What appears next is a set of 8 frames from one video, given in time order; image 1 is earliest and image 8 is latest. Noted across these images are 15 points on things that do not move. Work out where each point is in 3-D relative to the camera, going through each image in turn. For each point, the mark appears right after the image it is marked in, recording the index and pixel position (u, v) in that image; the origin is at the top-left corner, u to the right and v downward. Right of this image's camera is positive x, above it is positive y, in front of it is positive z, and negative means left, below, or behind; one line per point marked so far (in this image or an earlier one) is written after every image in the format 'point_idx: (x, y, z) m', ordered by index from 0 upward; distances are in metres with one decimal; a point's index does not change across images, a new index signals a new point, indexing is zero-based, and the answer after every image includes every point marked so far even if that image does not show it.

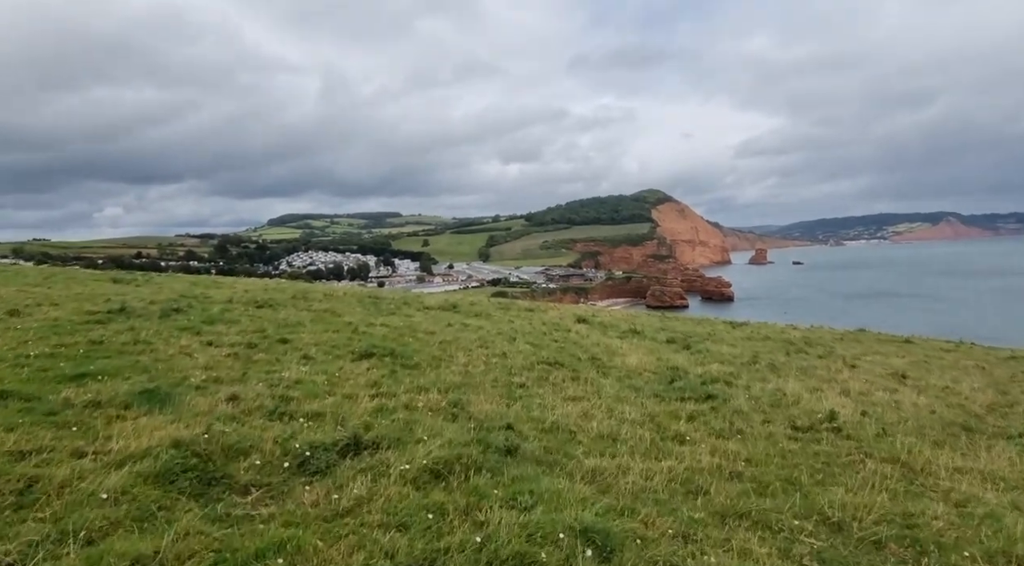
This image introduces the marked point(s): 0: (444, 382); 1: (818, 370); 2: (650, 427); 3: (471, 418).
0: (-1.3, -1.9, +12.7) m
1: (+8.3, -2.4, +18.2) m
2: (+2.1, -2.2, +10.2) m
3: (-0.6, -2.0, +9.9) m
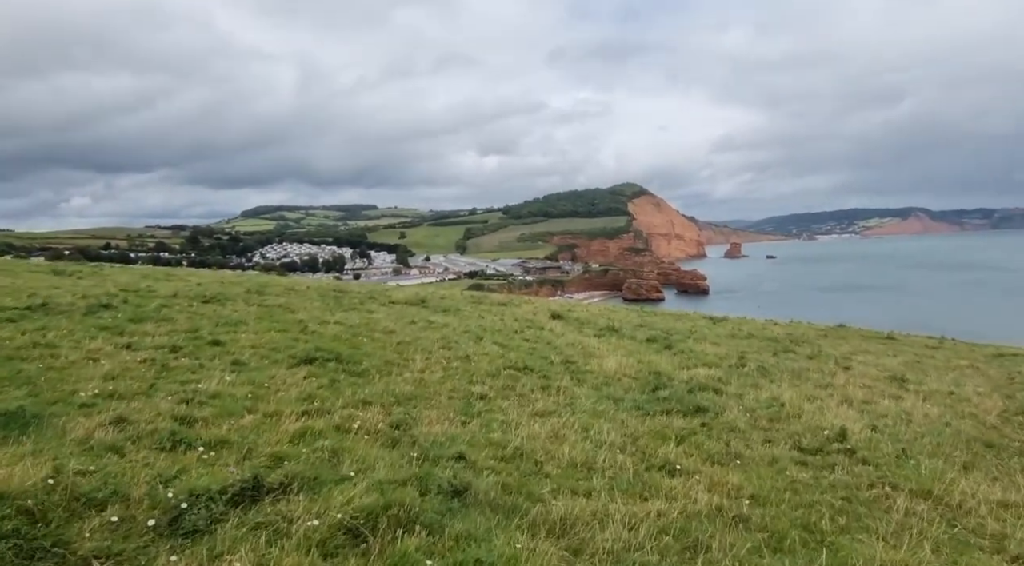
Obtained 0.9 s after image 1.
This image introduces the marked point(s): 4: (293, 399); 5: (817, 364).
0: (-1.9, -1.8, +10.9) m
1: (+7.4, -2.3, +16.7) m
2: (+1.5, -2.1, +8.5) m
3: (-1.2, -2.0, +8.1) m
4: (-3.3, -1.7, +10.0) m
5: (+8.6, -2.3, +19.1) m
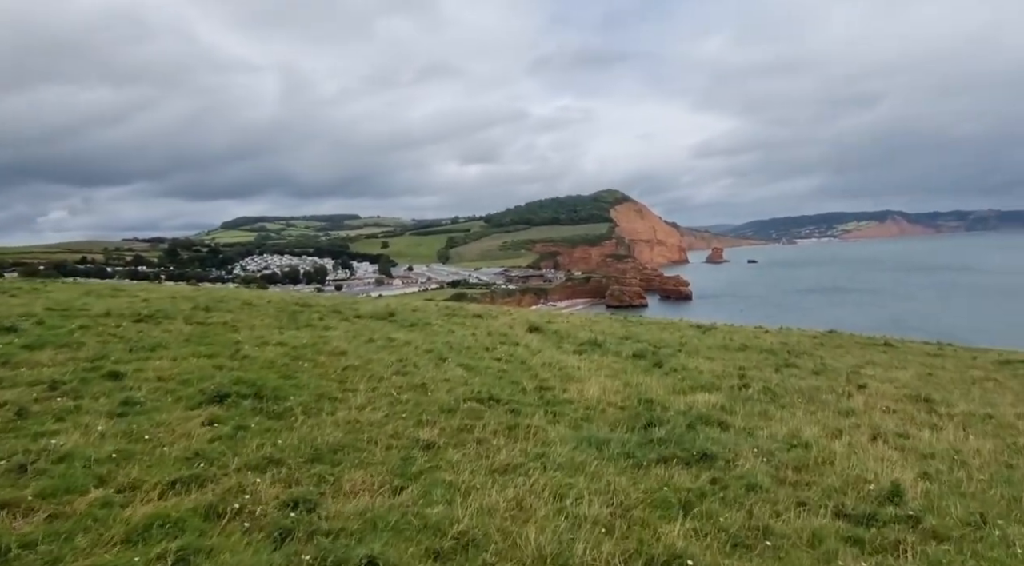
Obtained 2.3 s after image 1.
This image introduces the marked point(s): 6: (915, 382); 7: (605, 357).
0: (-2.5, -2.0, +8.5) m
1: (+6.7, -2.4, +14.4) m
2: (+1.0, -2.3, +6.1) m
3: (-1.6, -2.1, +5.6) m
4: (-3.8, -2.0, +7.5) m
5: (+7.9, -2.5, +16.8) m
6: (+11.0, -2.7, +18.4) m
7: (+2.6, -2.1, +19.1) m
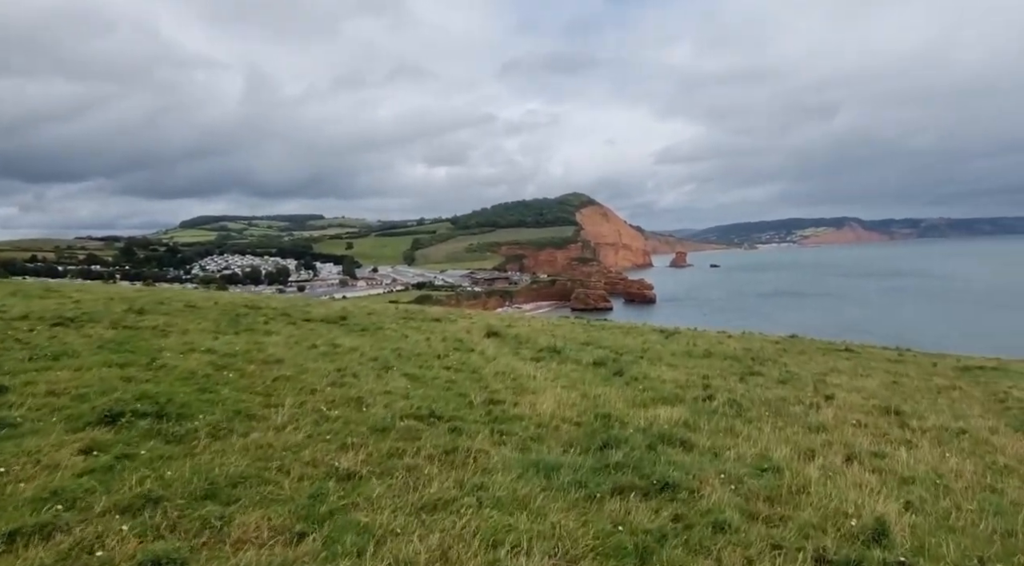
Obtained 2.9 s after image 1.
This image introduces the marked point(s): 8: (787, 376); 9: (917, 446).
0: (-3.2, -2.1, +7.2) m
1: (+5.7, -2.6, +13.6) m
2: (+0.4, -2.3, +5.0) m
3: (-2.2, -2.2, +4.4) m
4: (-4.5, -2.0, +6.2) m
5: (+6.7, -2.6, +16.1) m
6: (+9.8, -2.9, +17.7) m
7: (+1.4, -2.2, +18.0) m
8: (+7.9, -2.7, +19.5) m
9: (+6.7, -2.7, +11.1) m
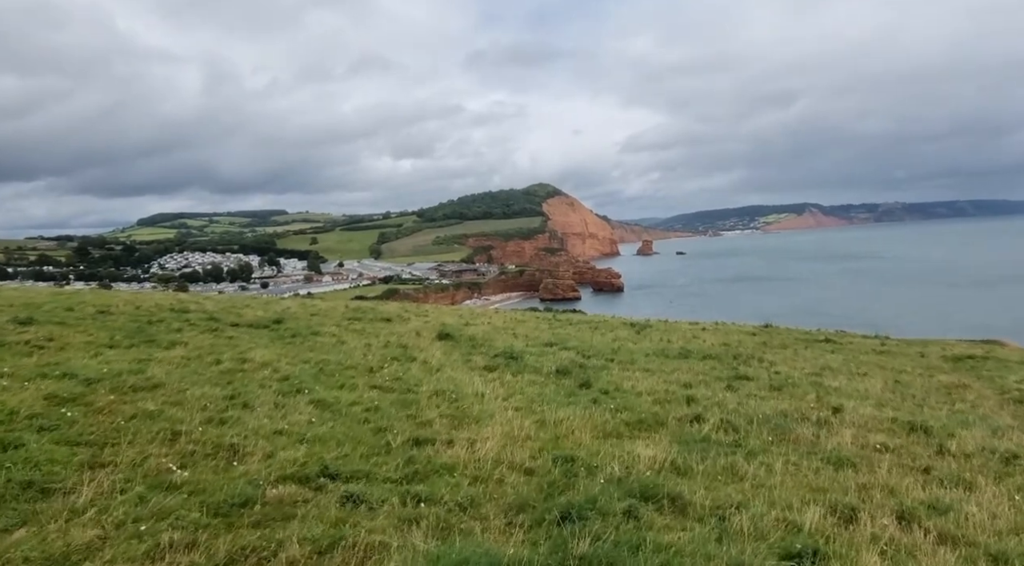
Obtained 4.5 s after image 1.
0: (-3.9, -2.2, +4.1) m
1: (+4.7, -2.4, +10.9) m
2: (-0.2, -2.4, +2.1) m
3: (-2.8, -2.3, +1.3) m
4: (-5.1, -2.2, +3.0) m
5: (+5.6, -2.4, +13.4) m
6: (+8.6, -2.6, +15.2) m
7: (+0.2, -2.1, +15.1) m
8: (+6.7, -2.4, +16.9) m
9: (+5.8, -2.5, +8.4) m
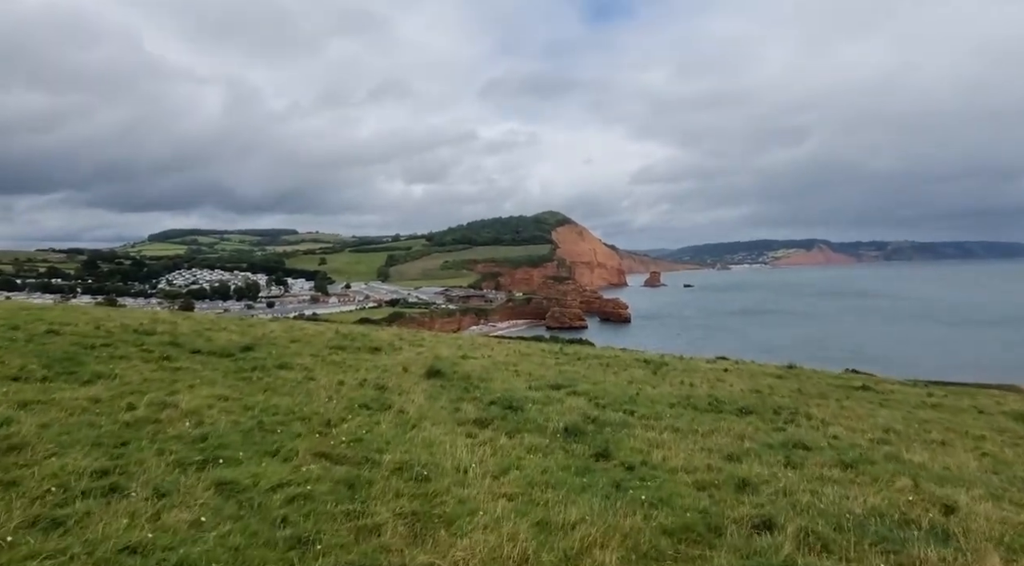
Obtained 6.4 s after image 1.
0: (-4.1, -2.2, +0.7) m
1: (+4.6, -3.0, +7.4) m
2: (-0.4, -2.5, -1.3) m
3: (-3.0, -2.3, -2.0) m
4: (-5.3, -2.1, -0.3) m
5: (+5.5, -3.1, +9.9) m
6: (+8.5, -3.4, +11.7) m
7: (+0.1, -2.7, +11.7) m
8: (+6.6, -3.3, +13.4) m
9: (+5.6, -3.1, +4.9) m
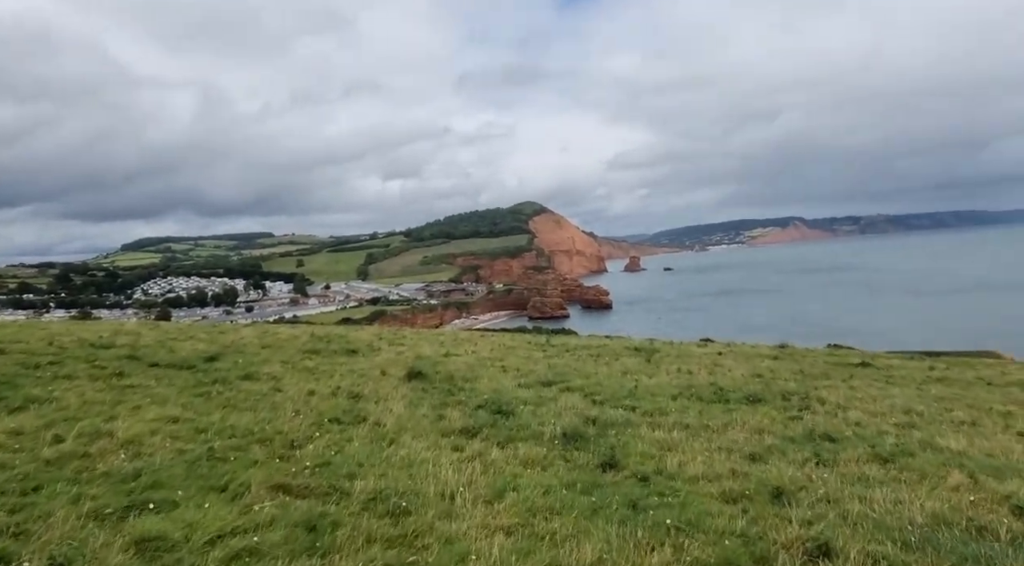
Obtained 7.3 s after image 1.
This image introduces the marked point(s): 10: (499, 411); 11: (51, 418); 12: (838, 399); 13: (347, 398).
0: (-3.9, -2.4, -0.9) m
1: (+4.6, -2.7, +6.0) m
2: (-0.1, -2.5, -2.9) m
3: (-2.7, -2.4, -3.6) m
4: (-5.1, -2.4, -2.0) m
5: (+5.4, -2.7, +8.6) m
6: (+8.4, -2.9, +10.4) m
7: (0.0, -2.5, +10.2) m
8: (+6.5, -2.8, +12.0) m
9: (+5.7, -2.7, +3.6) m
10: (-0.2, -2.6, +13.6) m
11: (-8.0, -2.3, +11.8) m
12: (+8.5, -3.0, +17.5) m
13: (-3.7, -2.6, +15.1) m
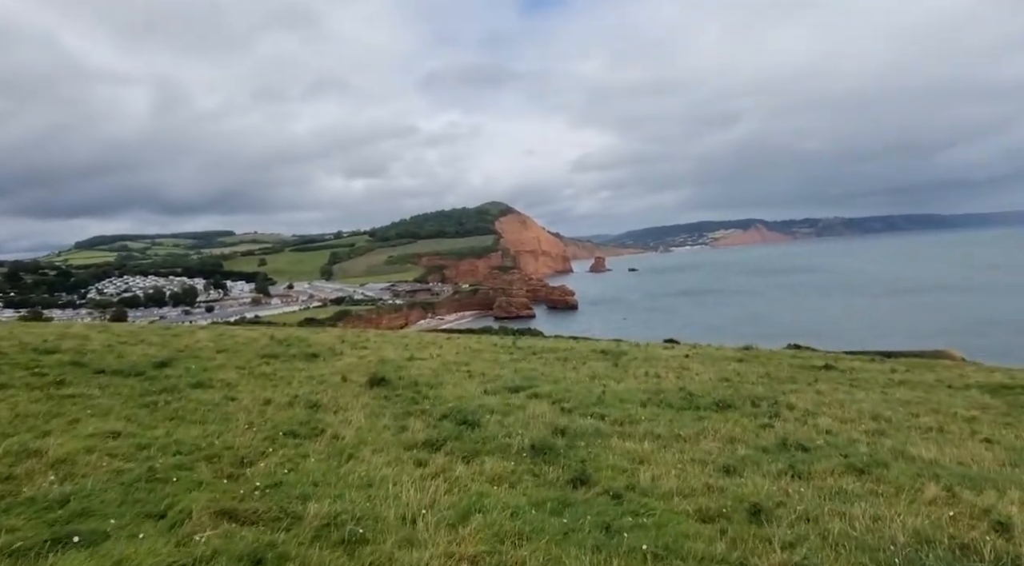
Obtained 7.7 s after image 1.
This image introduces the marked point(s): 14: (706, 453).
0: (-3.8, -2.5, -1.7) m
1: (+4.3, -2.8, +5.7) m
2: (0.0, -2.6, -3.4) m
3: (-2.5, -2.5, -4.3) m
4: (-5.0, -2.4, -2.8) m
5: (+5.0, -2.8, +8.3) m
6: (+7.9, -3.0, +10.3) m
7: (-0.5, -2.6, +9.6) m
8: (+5.9, -2.9, +11.8) m
9: (+5.6, -2.8, +3.3) m
10: (-0.9, -2.7, +13.1) m
11: (-8.6, -2.4, +10.8) m
12: (+7.6, -3.1, +17.4) m
13: (-4.4, -2.7, +14.4) m
14: (+3.2, -2.8, +11.2) m
